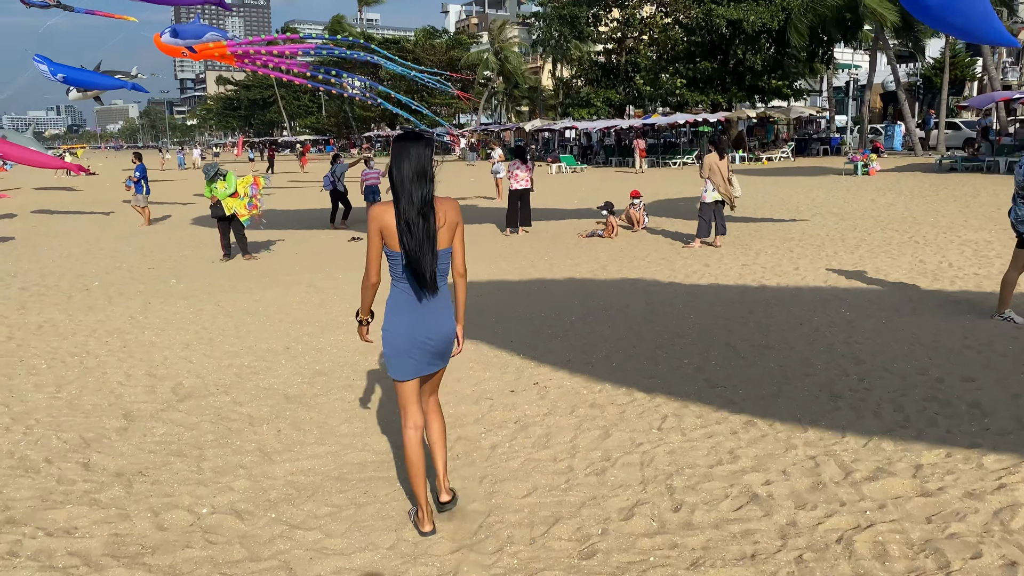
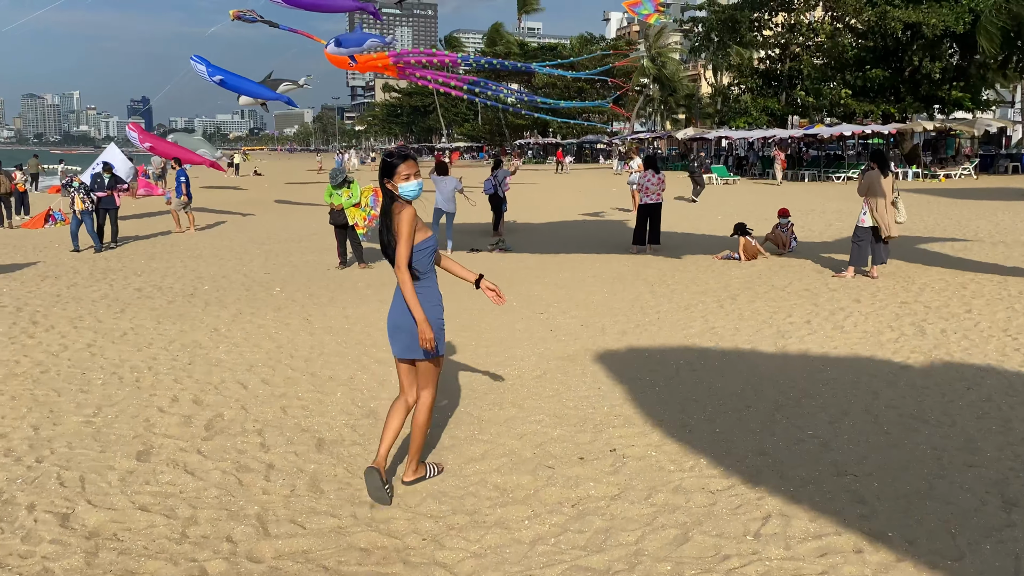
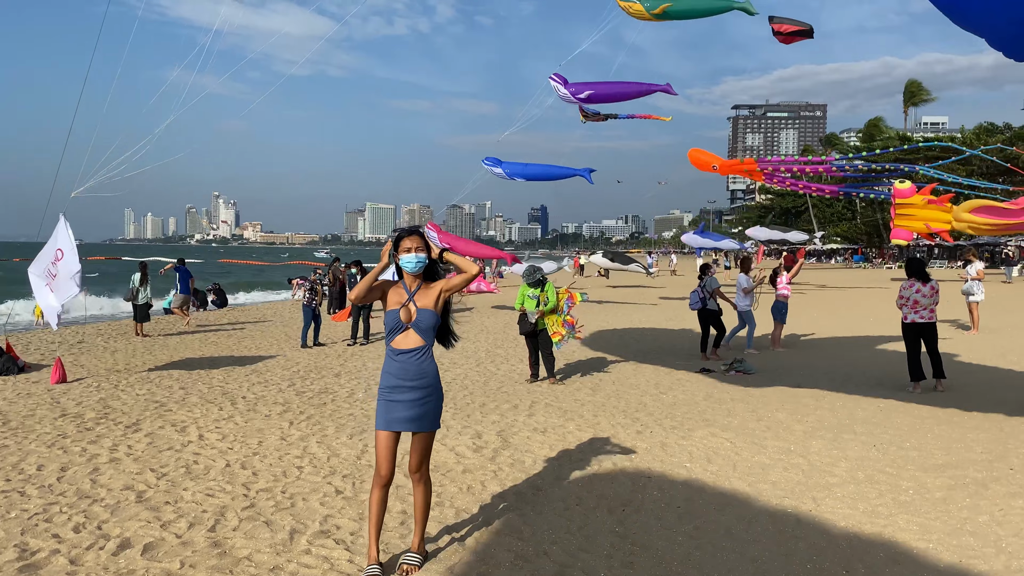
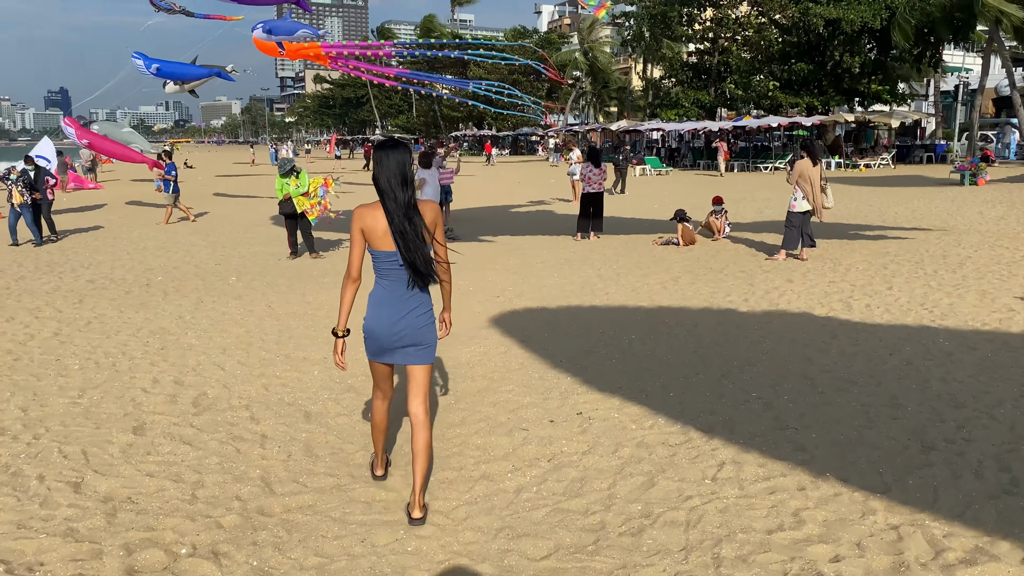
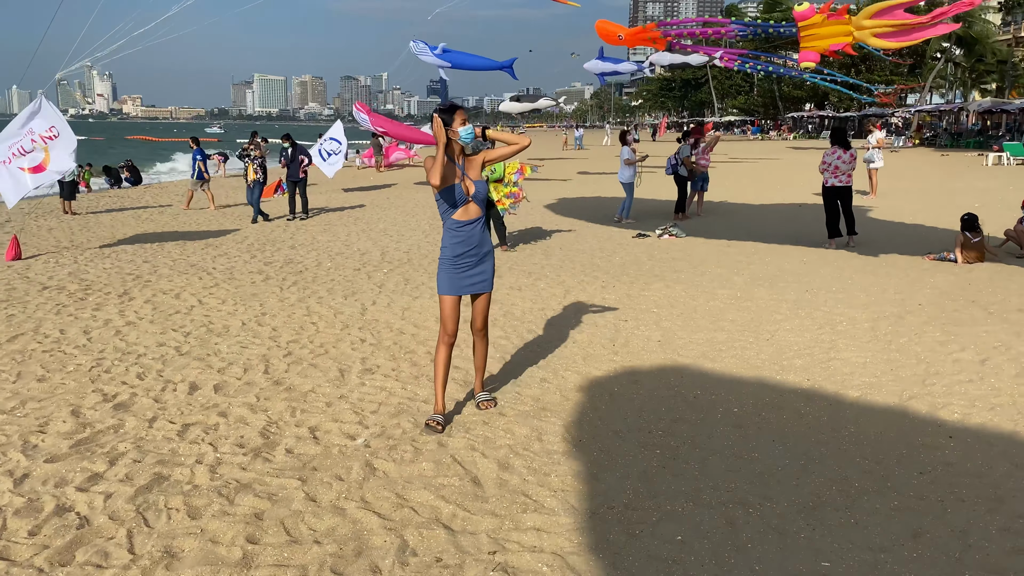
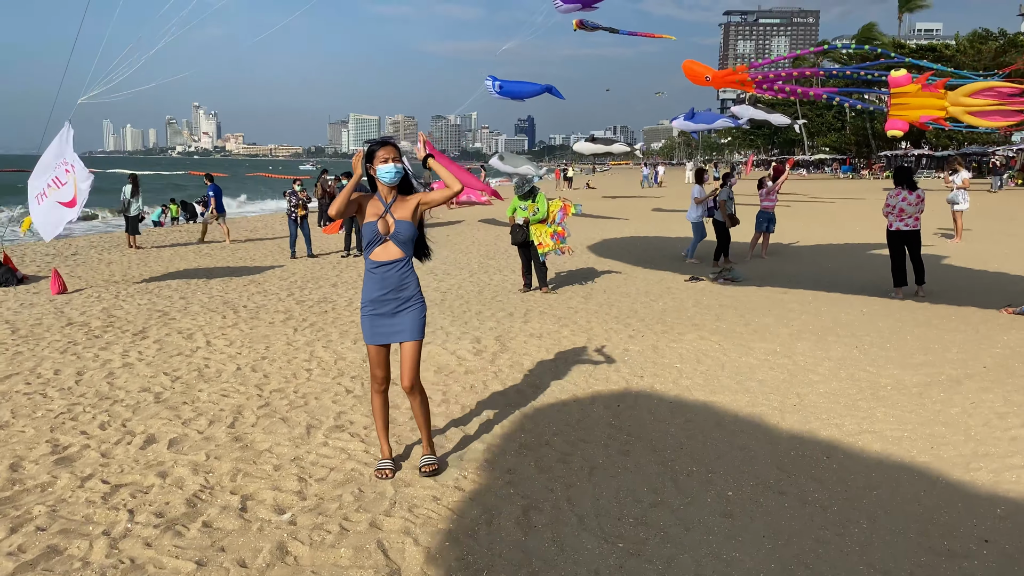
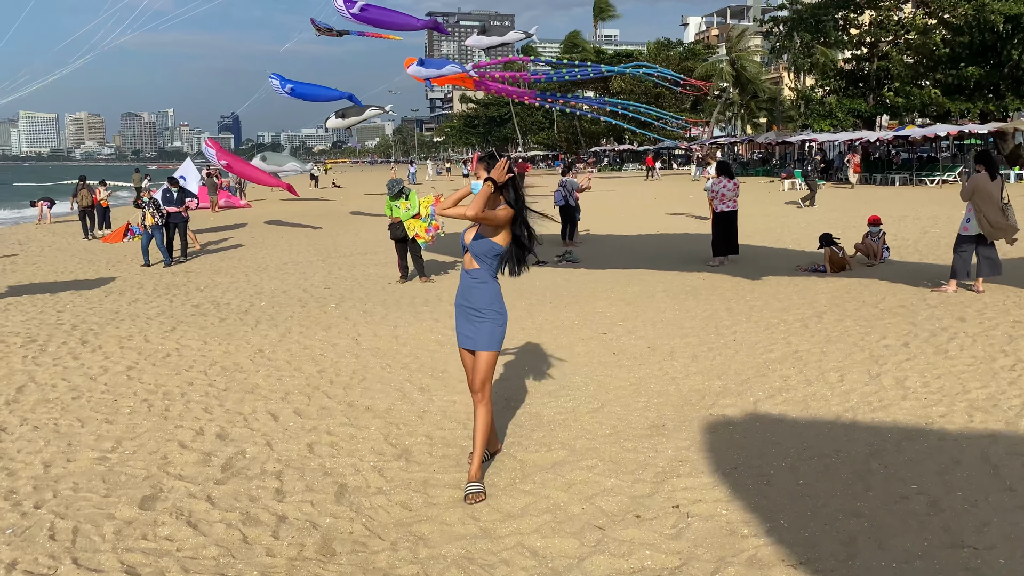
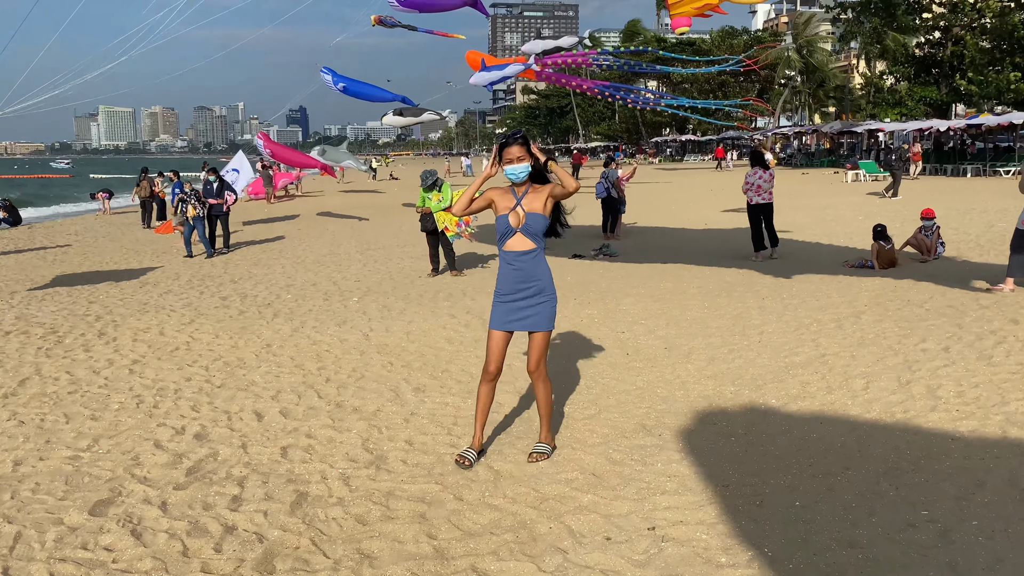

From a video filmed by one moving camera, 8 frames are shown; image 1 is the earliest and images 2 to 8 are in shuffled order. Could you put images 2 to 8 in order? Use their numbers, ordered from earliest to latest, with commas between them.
4, 2, 7, 8, 5, 6, 3
